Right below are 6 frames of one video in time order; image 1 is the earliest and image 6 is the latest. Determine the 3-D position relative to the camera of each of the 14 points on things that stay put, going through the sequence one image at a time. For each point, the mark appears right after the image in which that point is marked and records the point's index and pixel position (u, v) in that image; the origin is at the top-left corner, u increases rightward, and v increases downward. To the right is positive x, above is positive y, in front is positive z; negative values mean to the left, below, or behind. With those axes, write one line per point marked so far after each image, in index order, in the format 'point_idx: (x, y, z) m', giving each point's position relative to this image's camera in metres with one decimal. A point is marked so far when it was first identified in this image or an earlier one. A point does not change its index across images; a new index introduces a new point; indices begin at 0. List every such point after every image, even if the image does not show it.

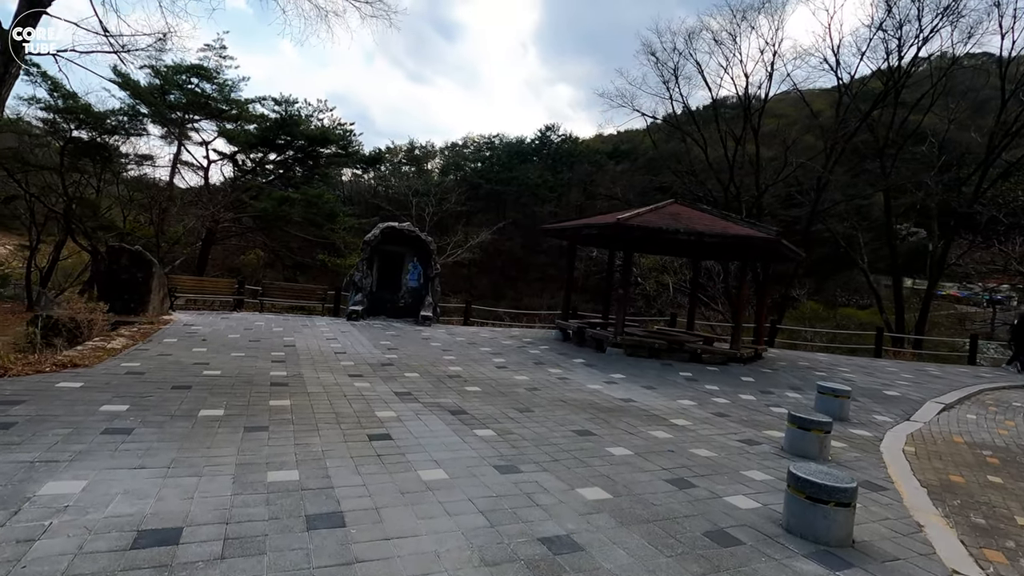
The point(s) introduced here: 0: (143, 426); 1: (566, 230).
0: (-2.8, -1.0, +4.0) m
1: (+1.0, +1.1, +10.4) m
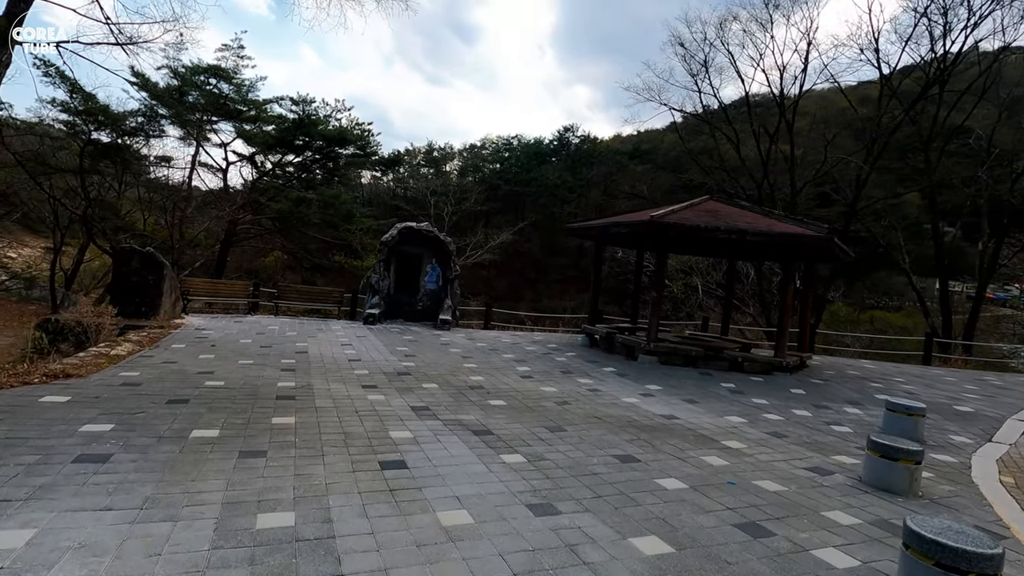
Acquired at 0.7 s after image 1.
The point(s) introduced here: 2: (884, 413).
0: (-2.6, -1.1, +3.5) m
1: (+1.5, +1.1, +9.8) m
2: (+3.9, -1.3, +5.6) m
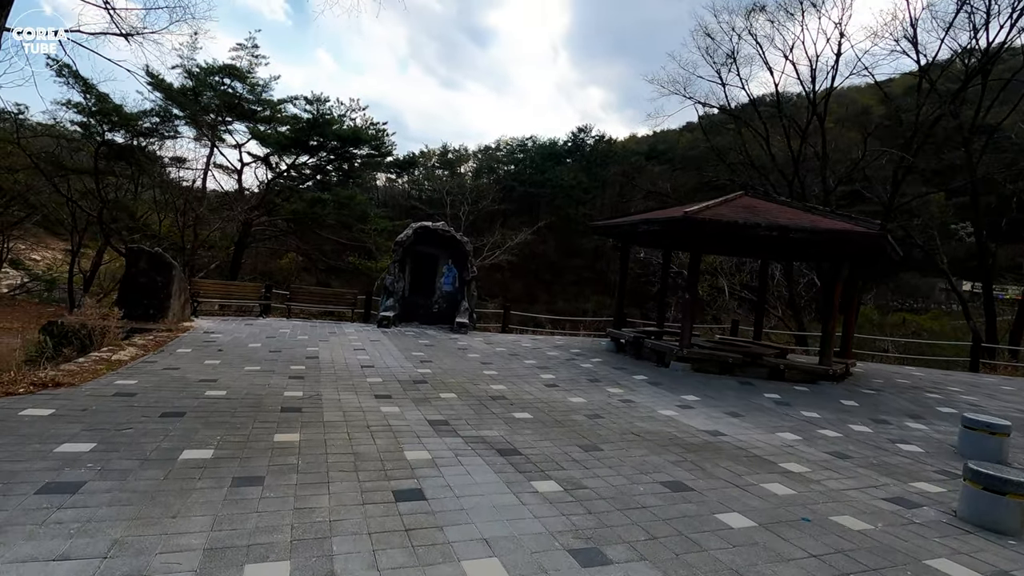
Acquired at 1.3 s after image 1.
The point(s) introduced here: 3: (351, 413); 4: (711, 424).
0: (-2.4, -1.1, +3.1) m
1: (+1.8, +1.0, +9.2) m
2: (+4.1, -1.3, +5.0) m
3: (-1.5, -1.2, +5.0) m
4: (+2.0, -1.4, +5.5) m
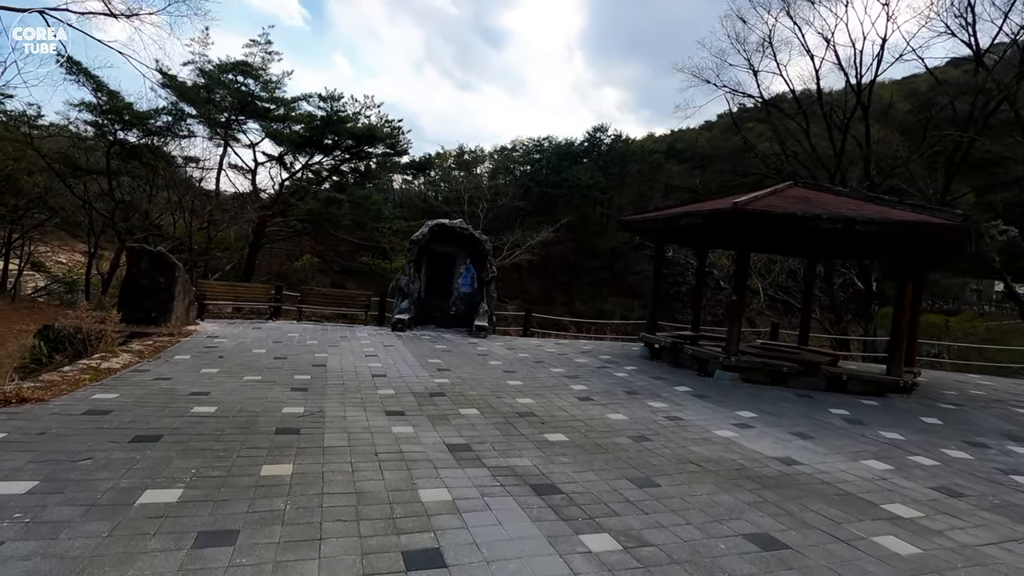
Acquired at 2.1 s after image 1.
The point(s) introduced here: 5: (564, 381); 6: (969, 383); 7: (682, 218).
0: (-2.2, -1.1, +2.3) m
1: (+2.2, +1.0, +8.4) m
2: (+4.4, -1.3, +4.1) m
3: (-1.2, -1.2, +4.3) m
4: (+2.3, -1.4, +4.6) m
5: (+0.7, -1.2, +7.0) m
6: (+7.3, -1.5, +8.5) m
7: (+2.4, +1.0, +7.6) m
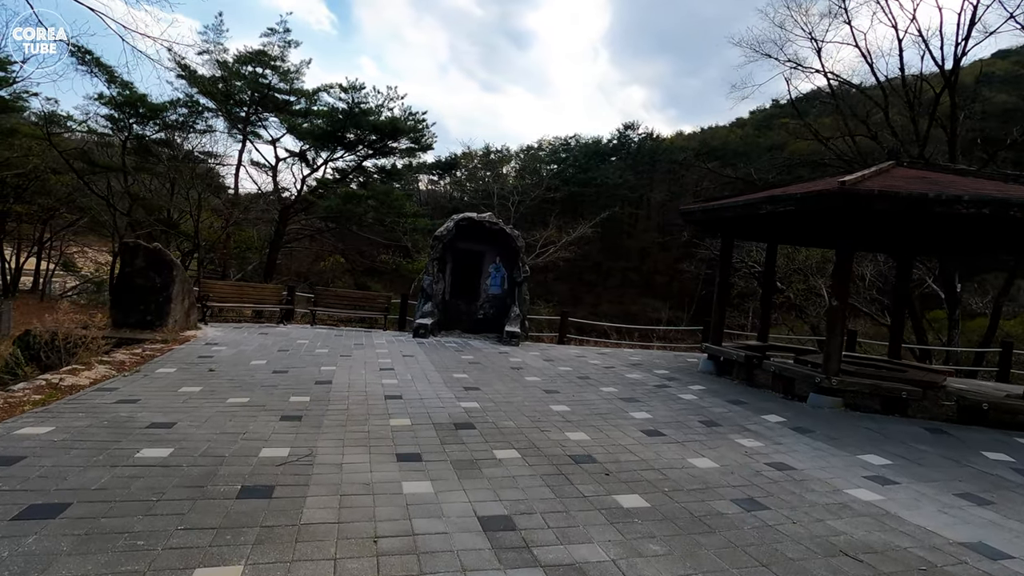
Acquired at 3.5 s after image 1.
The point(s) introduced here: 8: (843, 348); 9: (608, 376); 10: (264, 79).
0: (-1.9, -1.1, +1.1) m
1: (+2.7, +1.0, +7.0) m
2: (+4.7, -1.3, +2.5) m
3: (-0.9, -1.2, +3.0) m
4: (+2.7, -1.4, +3.2) m
5: (+1.1, -1.2, +5.6) m
6: (+7.8, -1.5, +6.8) m
7: (+2.9, +1.0, +6.2) m
8: (+3.5, -0.6, +5.7) m
9: (+1.3, -1.2, +7.3) m
10: (-9.1, +7.6, +19.5) m
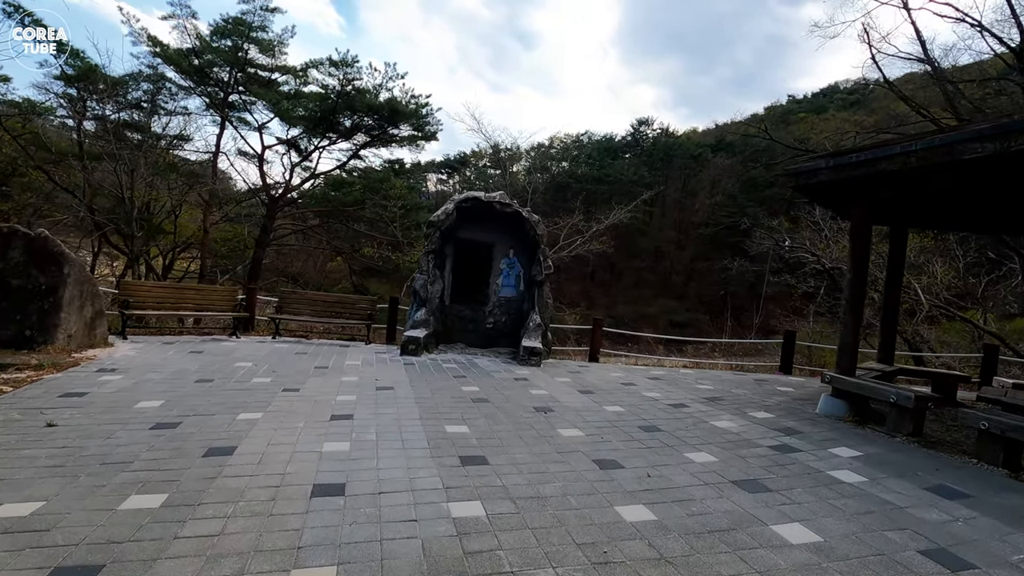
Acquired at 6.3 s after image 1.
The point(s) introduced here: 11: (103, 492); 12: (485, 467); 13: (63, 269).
0: (-1.8, -1.1, -1.4) m
1: (+3.0, +1.0, +4.4) m
2: (+4.9, -1.3, -0.1) m
3: (-0.8, -1.2, +0.5) m
4: (+2.8, -1.4, +0.6) m
5: (+1.3, -1.2, +3.0) m
6: (+8.0, -1.5, +4.1) m
7: (+3.1, +1.0, +3.6) m
8: (+3.7, -0.6, +3.1) m
9: (+1.5, -1.2, +4.7) m
10: (-8.6, +7.6, +17.2) m
11: (-2.2, -1.1, +3.0) m
12: (-0.2, -1.2, +3.5) m
13: (-5.4, +0.2, +6.5) m
